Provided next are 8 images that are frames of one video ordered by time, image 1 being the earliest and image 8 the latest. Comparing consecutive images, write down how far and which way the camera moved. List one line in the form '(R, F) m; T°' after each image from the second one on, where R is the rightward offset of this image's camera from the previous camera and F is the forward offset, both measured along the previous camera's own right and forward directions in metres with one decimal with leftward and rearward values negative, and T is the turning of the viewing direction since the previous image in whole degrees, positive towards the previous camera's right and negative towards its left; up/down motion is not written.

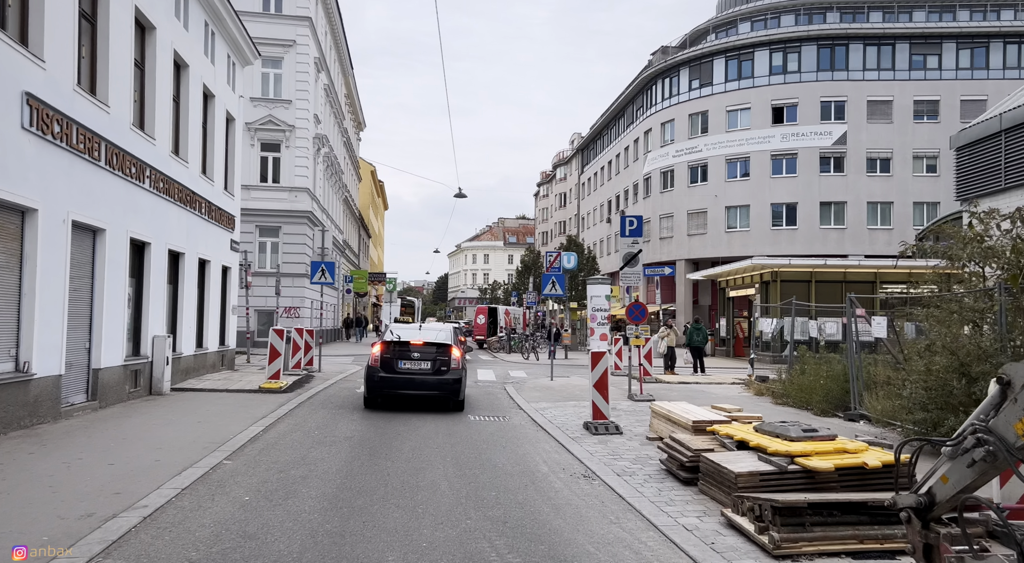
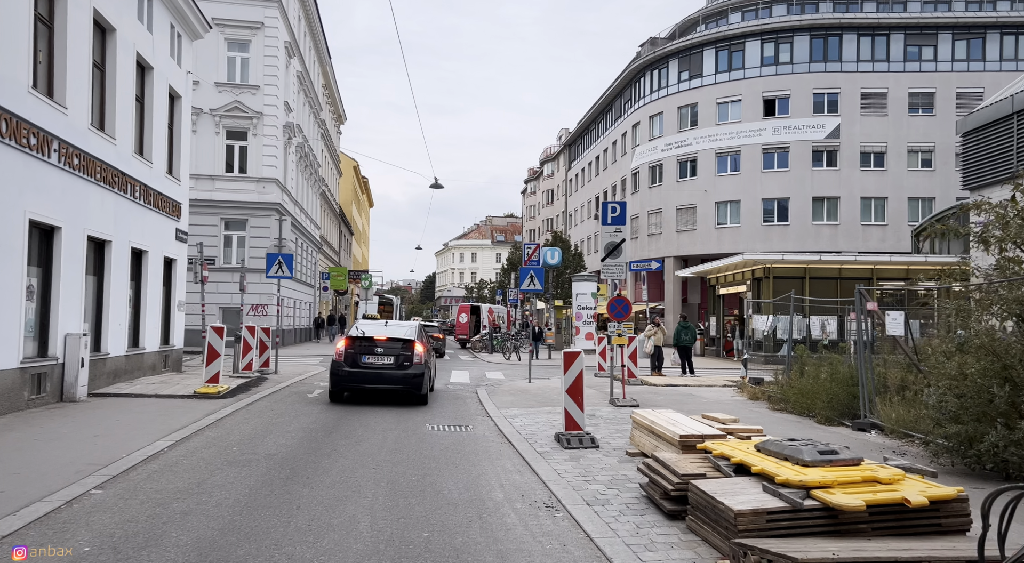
(+0.4, +1.5) m; +1°
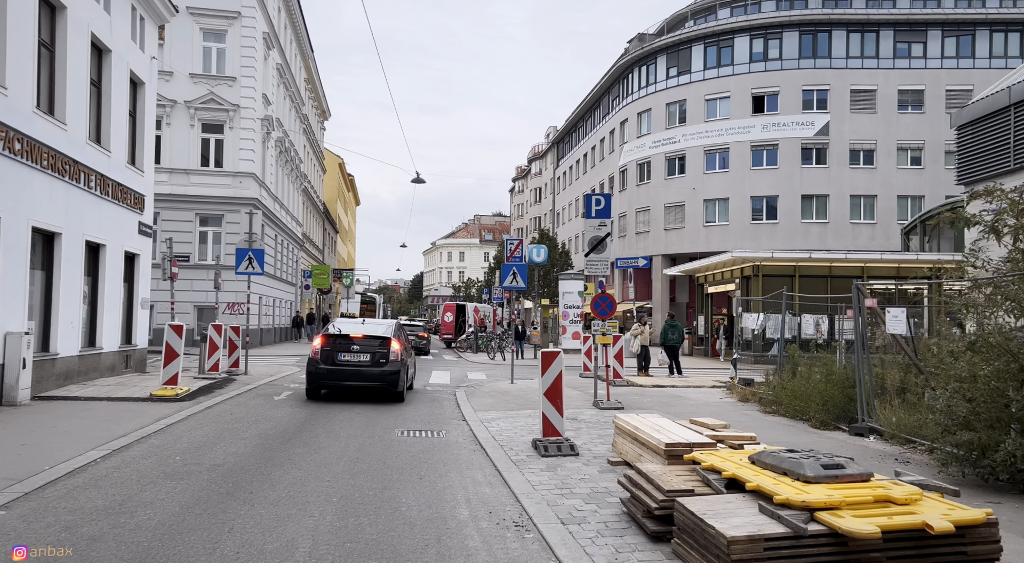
(+0.2, +0.7) m; +1°
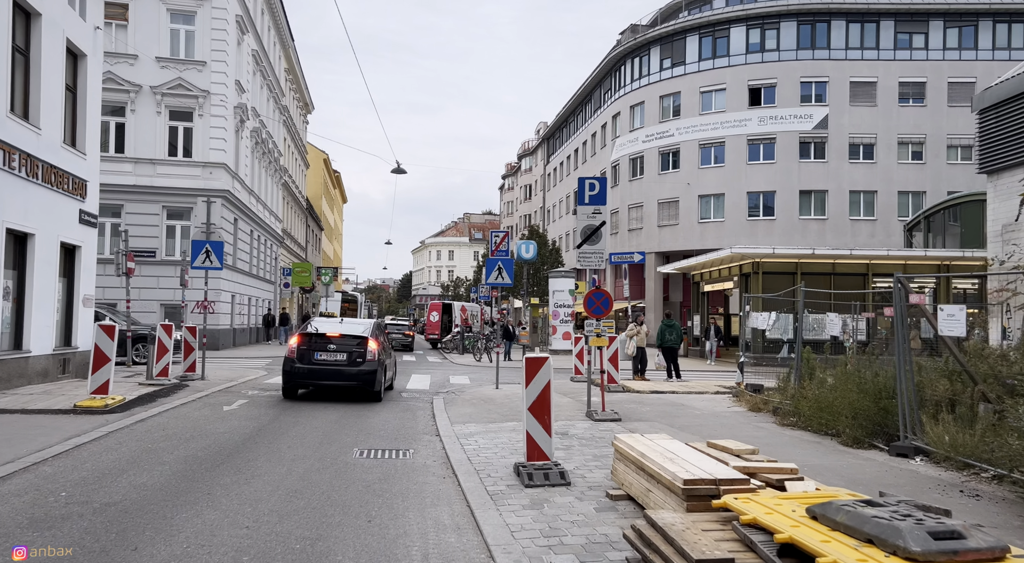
(+0.1, +1.5) m; +1°
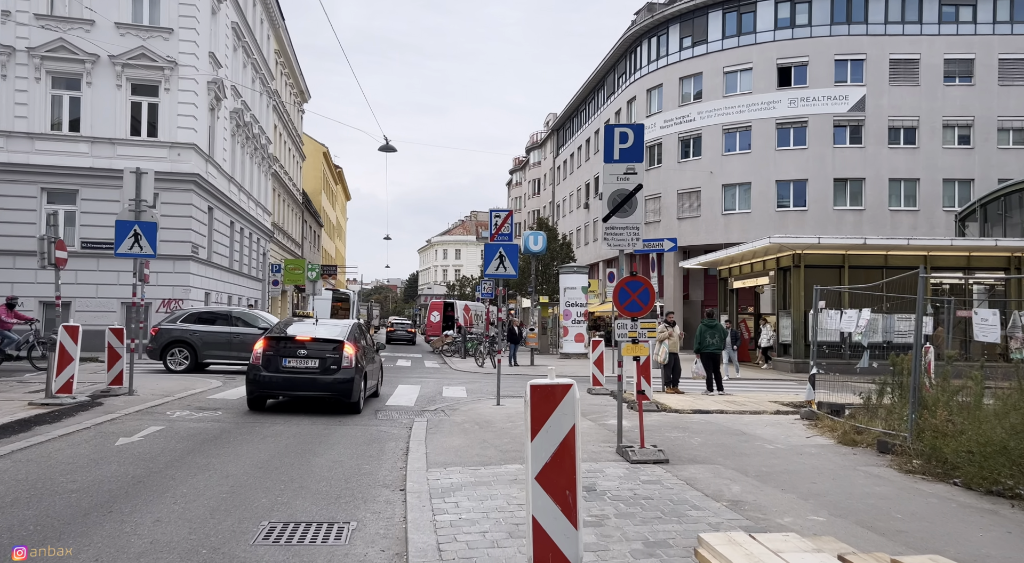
(+0.1, +3.1) m; -1°
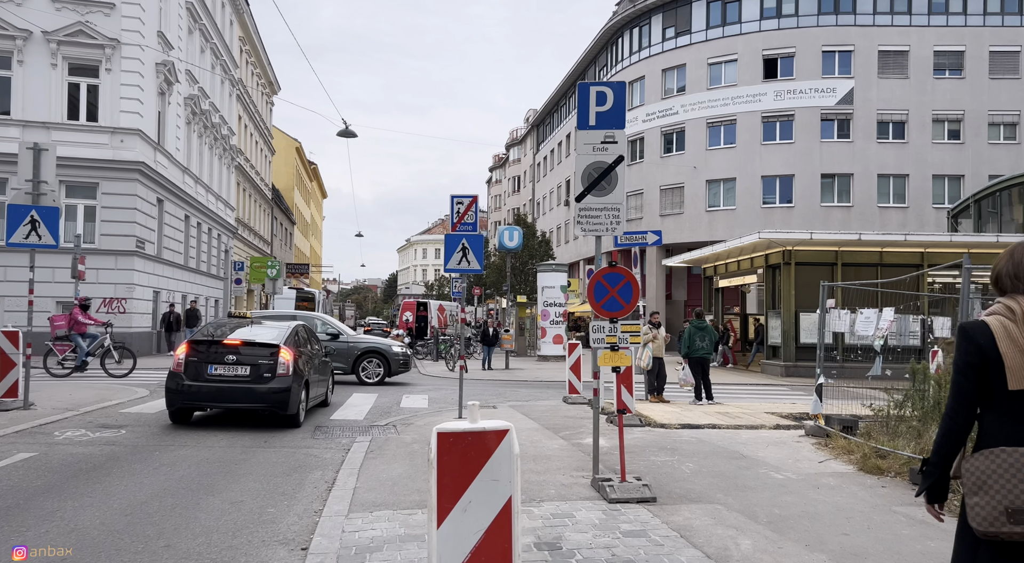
(+0.3, +1.6) m; +2°
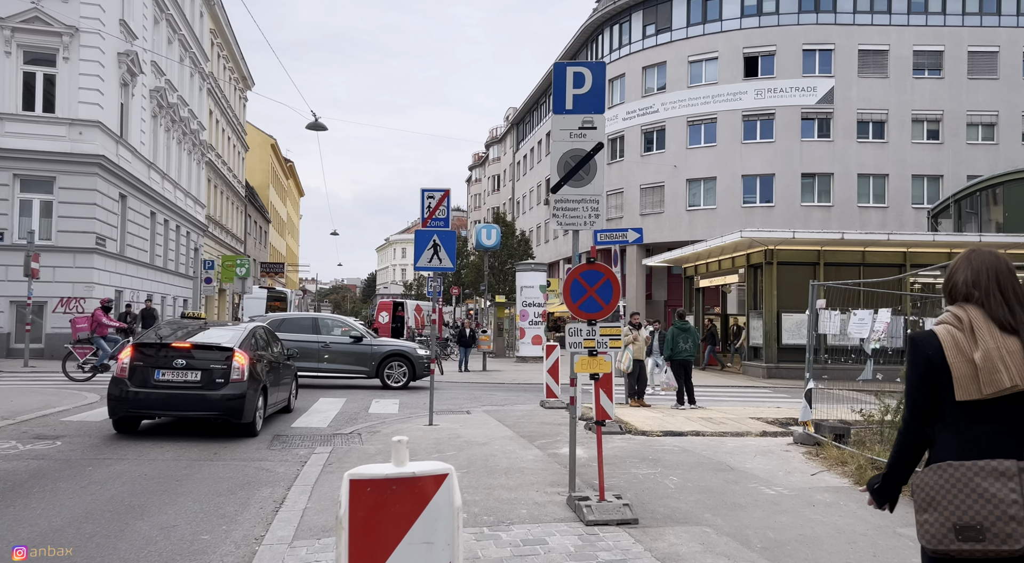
(+0.1, +0.6) m; +2°
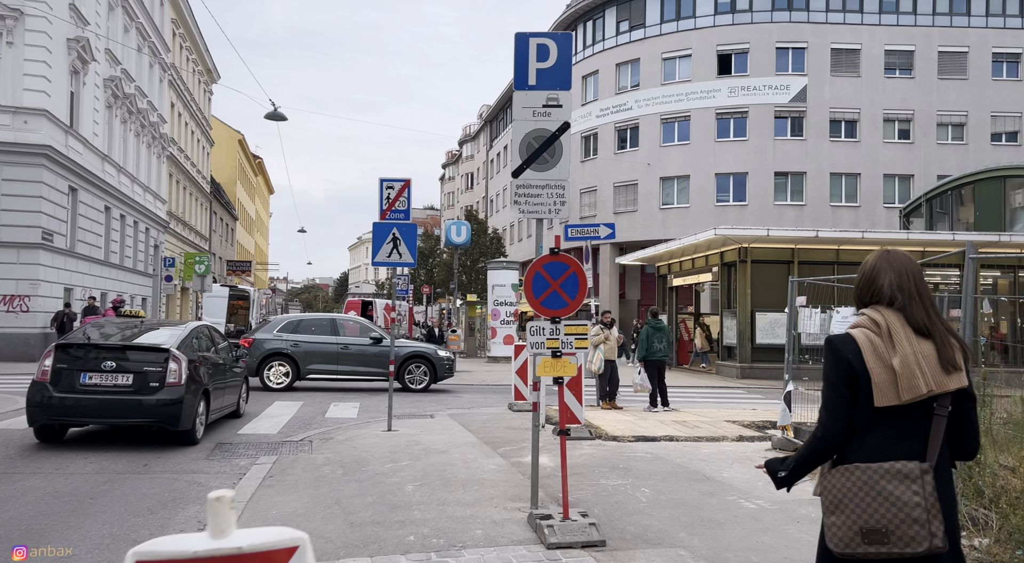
(+0.2, +0.6) m; +2°
